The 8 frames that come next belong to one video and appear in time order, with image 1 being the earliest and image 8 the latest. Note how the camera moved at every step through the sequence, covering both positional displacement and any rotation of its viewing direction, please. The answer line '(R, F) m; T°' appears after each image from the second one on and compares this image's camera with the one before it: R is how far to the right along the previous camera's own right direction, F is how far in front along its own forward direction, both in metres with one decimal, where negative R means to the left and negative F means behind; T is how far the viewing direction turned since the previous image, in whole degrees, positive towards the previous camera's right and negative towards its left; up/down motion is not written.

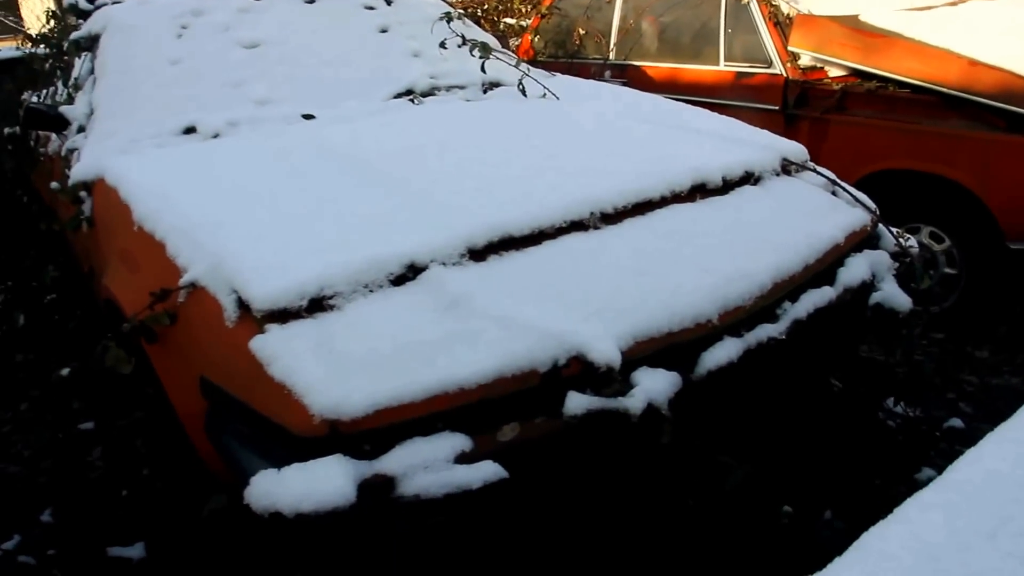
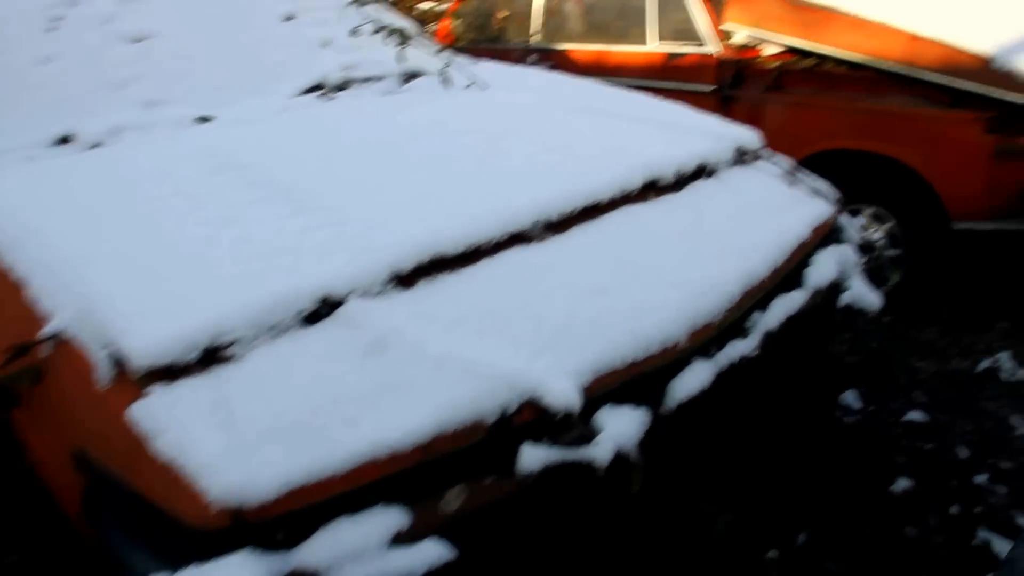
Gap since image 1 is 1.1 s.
(0.0, +0.3) m; +4°
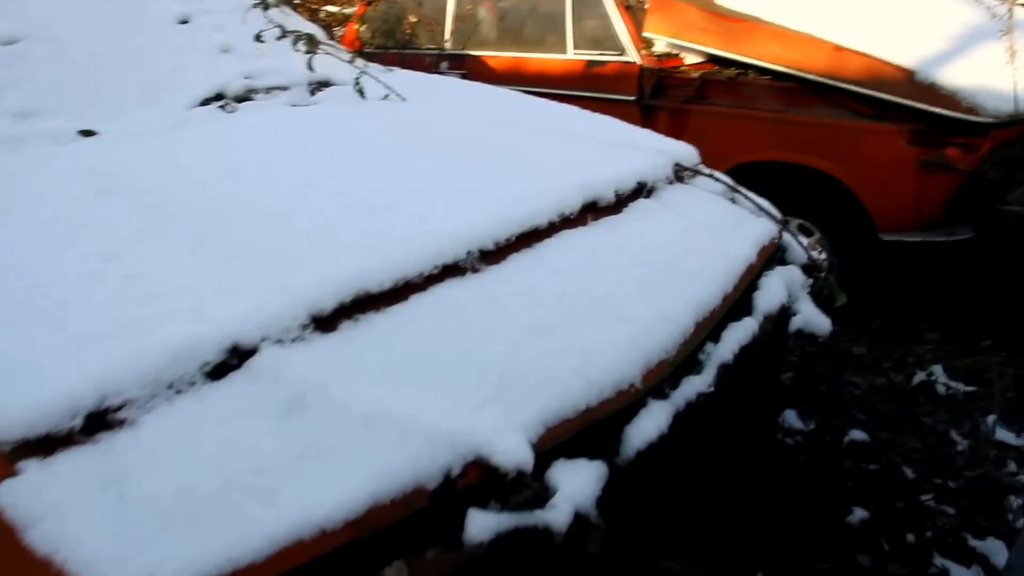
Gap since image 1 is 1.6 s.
(-0.1, +0.2) m; +6°
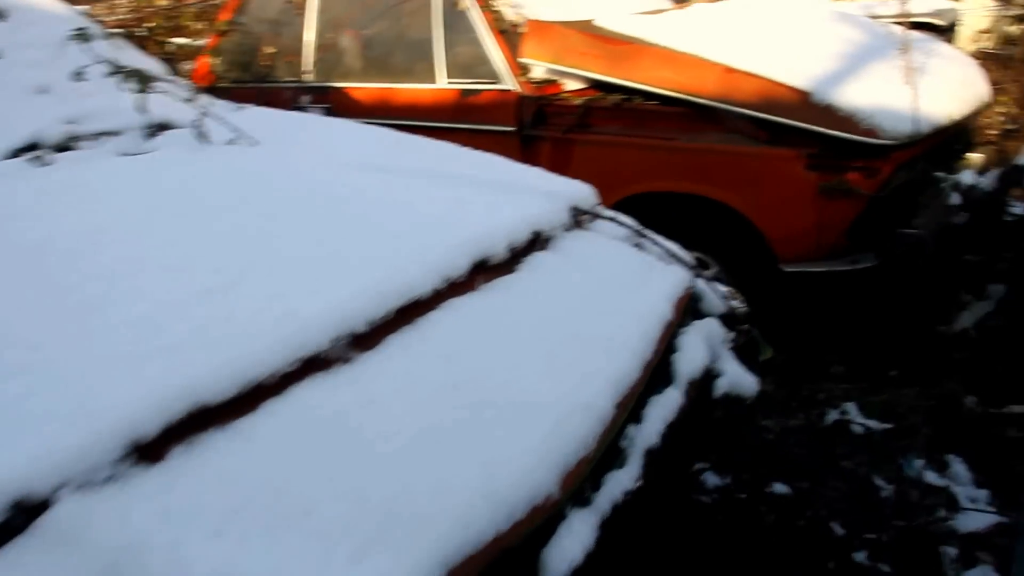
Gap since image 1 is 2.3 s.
(0.0, +0.3) m; +7°
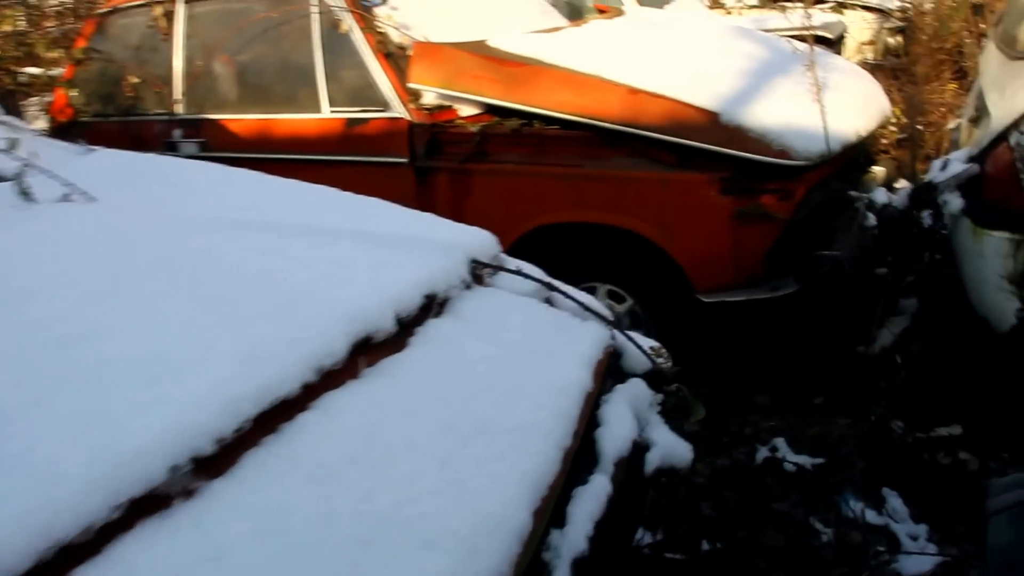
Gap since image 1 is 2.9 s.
(0.0, +0.3) m; +6°
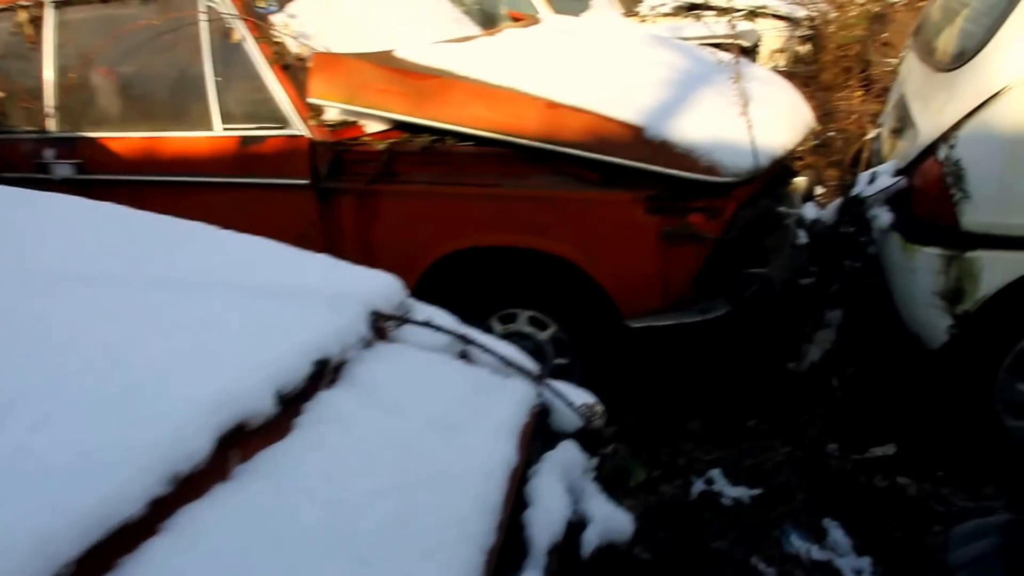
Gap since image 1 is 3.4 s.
(0.0, +0.2) m; +5°
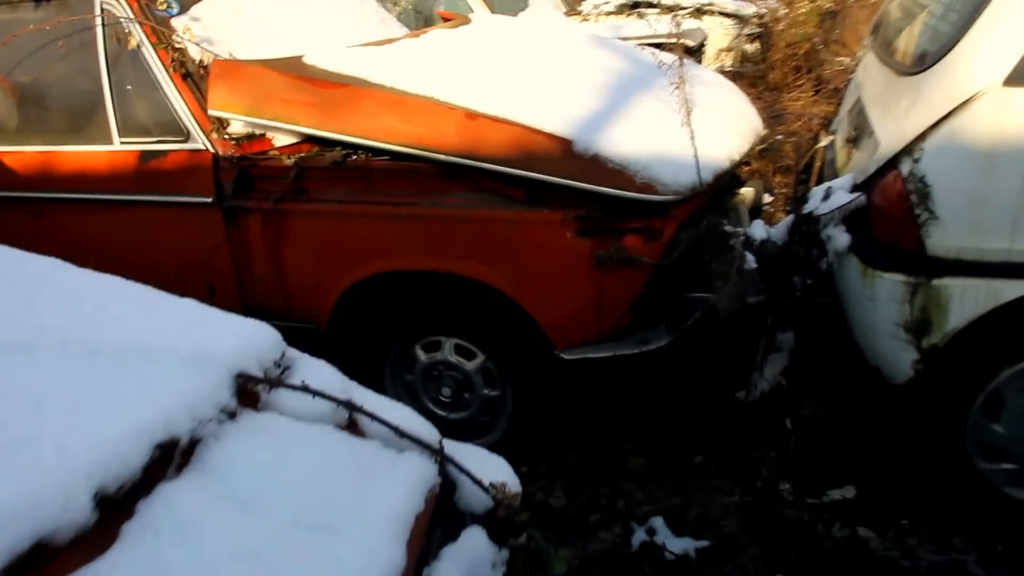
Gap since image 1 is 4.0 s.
(+0.2, +0.3) m; +2°
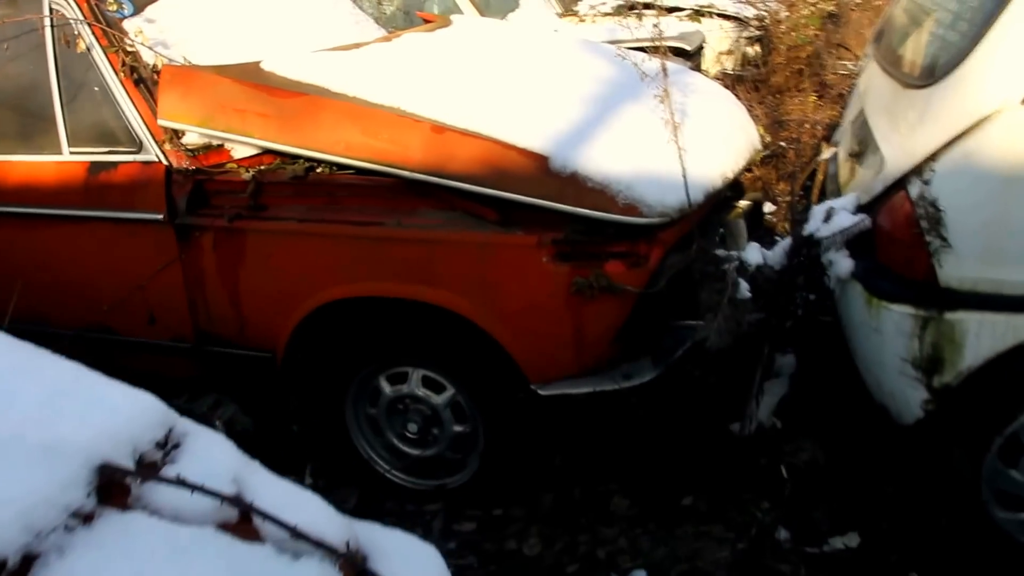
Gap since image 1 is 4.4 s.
(+0.1, +0.2) m; 0°
